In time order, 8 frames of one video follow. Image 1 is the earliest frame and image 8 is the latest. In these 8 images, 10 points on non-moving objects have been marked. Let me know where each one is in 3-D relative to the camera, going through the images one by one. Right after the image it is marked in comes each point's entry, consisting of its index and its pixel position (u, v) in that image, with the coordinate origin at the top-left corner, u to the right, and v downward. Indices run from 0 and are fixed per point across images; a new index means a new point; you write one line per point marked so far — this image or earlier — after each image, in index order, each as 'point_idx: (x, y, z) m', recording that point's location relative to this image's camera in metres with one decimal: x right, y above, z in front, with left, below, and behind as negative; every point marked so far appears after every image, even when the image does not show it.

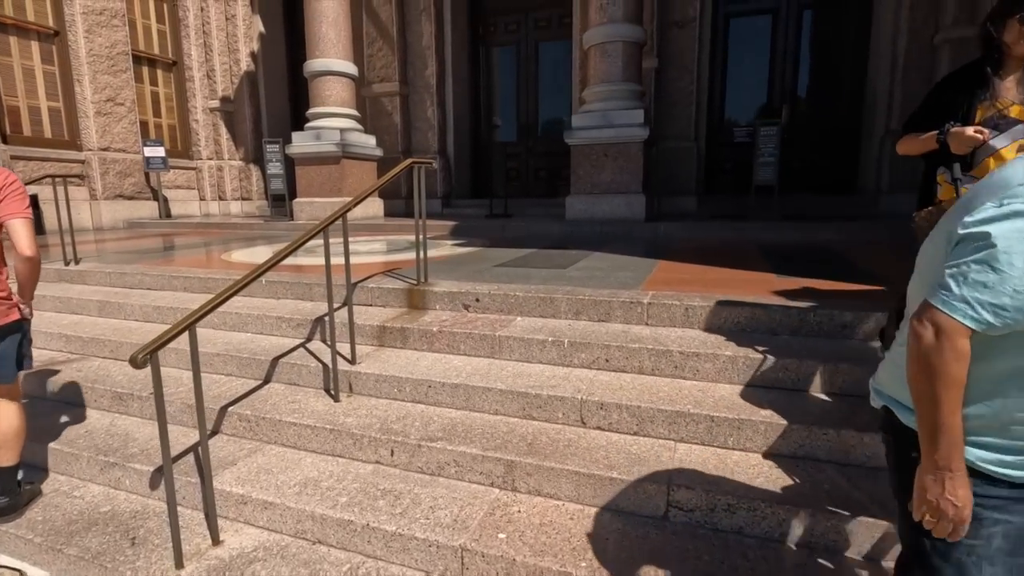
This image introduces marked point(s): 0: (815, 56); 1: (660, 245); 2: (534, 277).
0: (+5.3, +4.0, +9.4) m
1: (+1.8, +0.5, +6.5) m
2: (+0.2, +0.1, +4.0) m
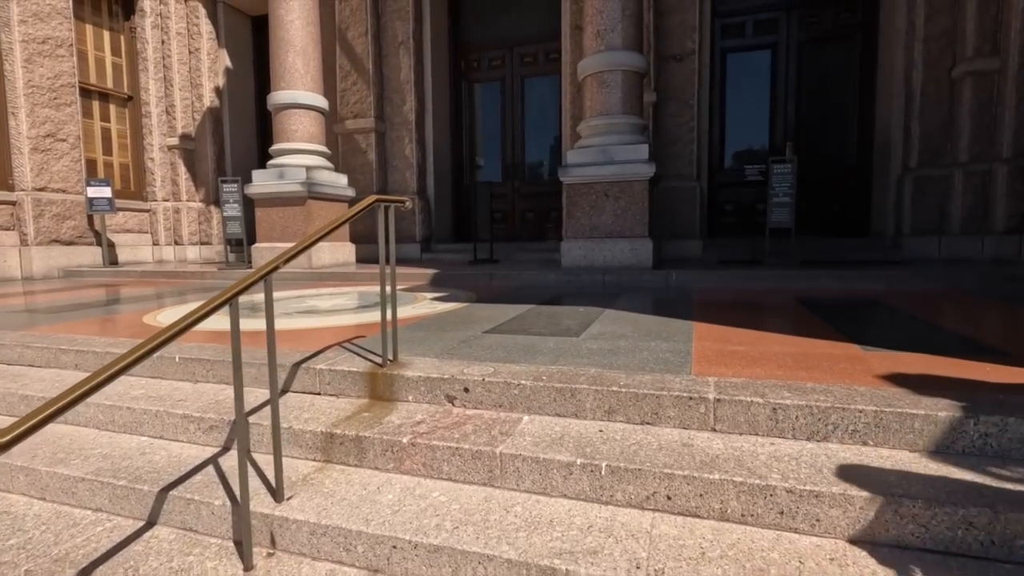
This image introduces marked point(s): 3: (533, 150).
0: (+5.1, +3.2, +8.9) m
1: (+1.7, -0.1, +5.6) m
2: (+0.2, -0.4, +3.0) m
3: (+0.4, +2.8, +10.7) m
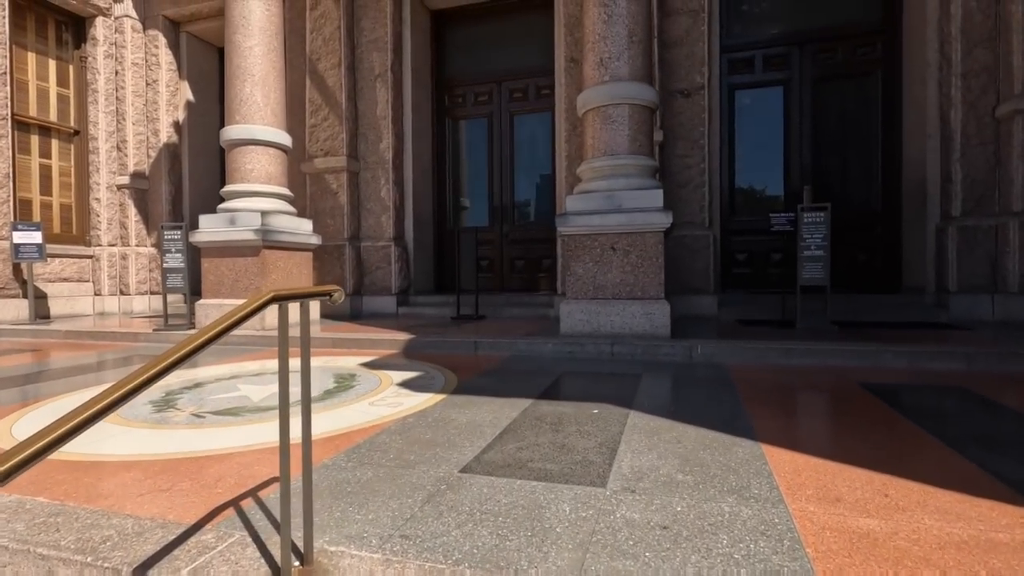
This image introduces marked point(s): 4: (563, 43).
0: (+4.9, +2.3, +8.1) m
1: (+1.6, -0.8, +4.5) m
2: (+0.1, -0.8, +1.8) m
3: (+0.2, +1.8, +9.7) m
4: (+0.7, +3.6, +7.8) m
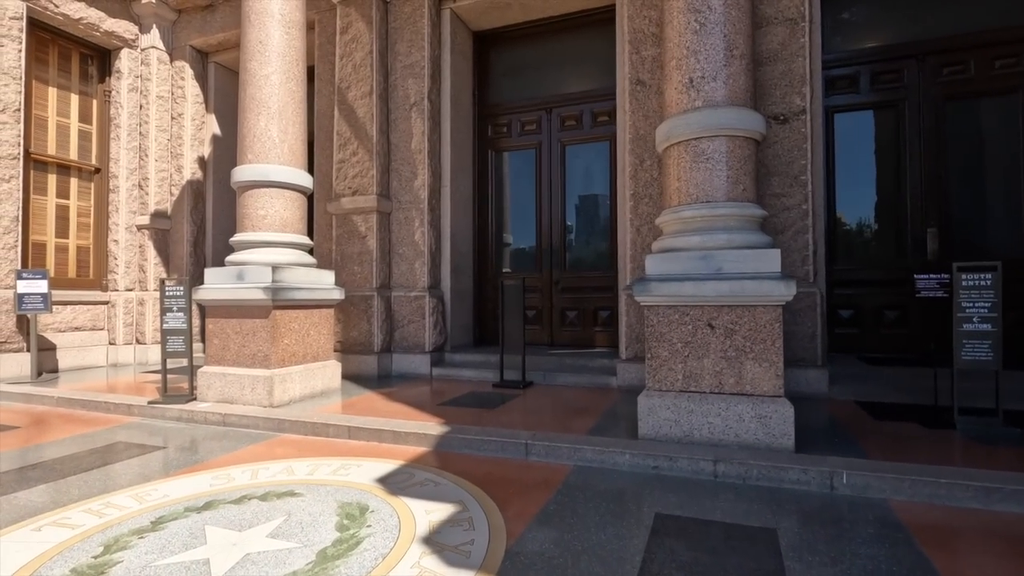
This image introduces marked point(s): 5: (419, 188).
0: (+5.6, +1.5, +6.5) m
1: (+2.0, -1.4, +3.0) m
2: (+0.4, -1.4, +0.5) m
3: (+1.0, +0.9, +8.5) m
4: (+1.4, +2.8, +6.6) m
5: (-1.4, +1.5, +7.9) m
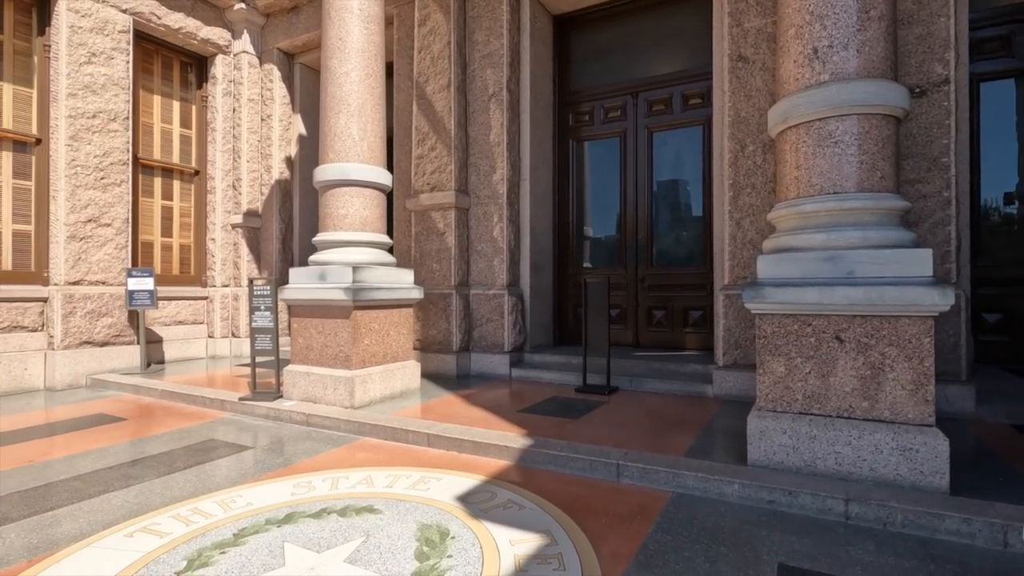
0: (+6.5, +1.5, +5.3) m
1: (+2.5, -1.5, +2.4) m
2: (+0.5, -1.5, +0.1) m
3: (+2.2, +0.9, +7.9) m
4: (+2.4, +2.8, +5.9) m
5: (-0.2, +1.5, +7.6) m
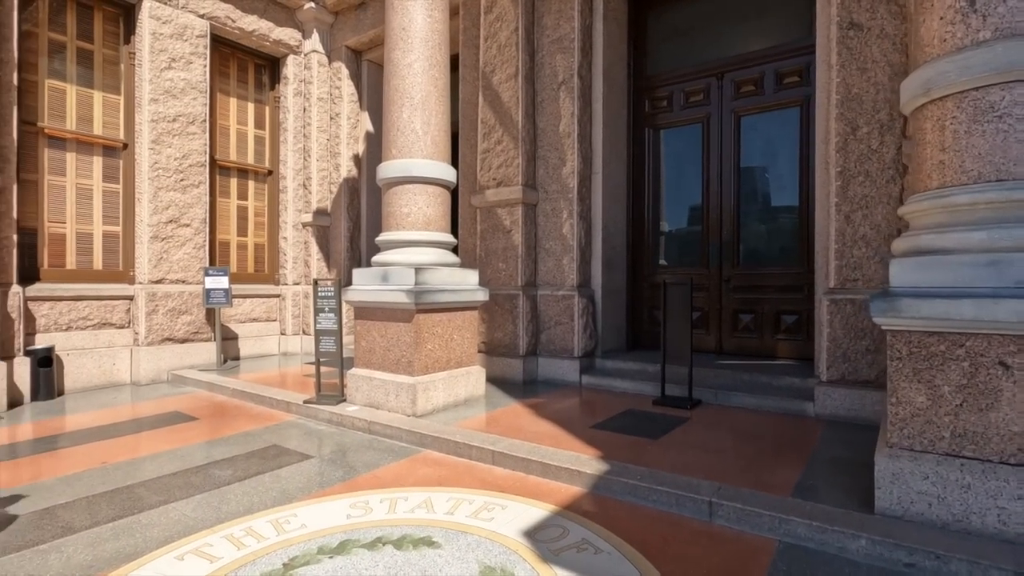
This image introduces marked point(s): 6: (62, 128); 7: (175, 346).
0: (+7.1, +1.4, +4.0) m
1: (+2.7, -1.5, +1.6) m
2: (+0.5, -1.6, -0.4) m
3: (+3.2, +0.9, +7.1) m
4: (+3.1, +2.7, +5.1) m
5: (+0.7, +1.5, +7.1) m
6: (-6.4, +2.3, +7.6) m
7: (-5.2, -0.9, +8.3) m
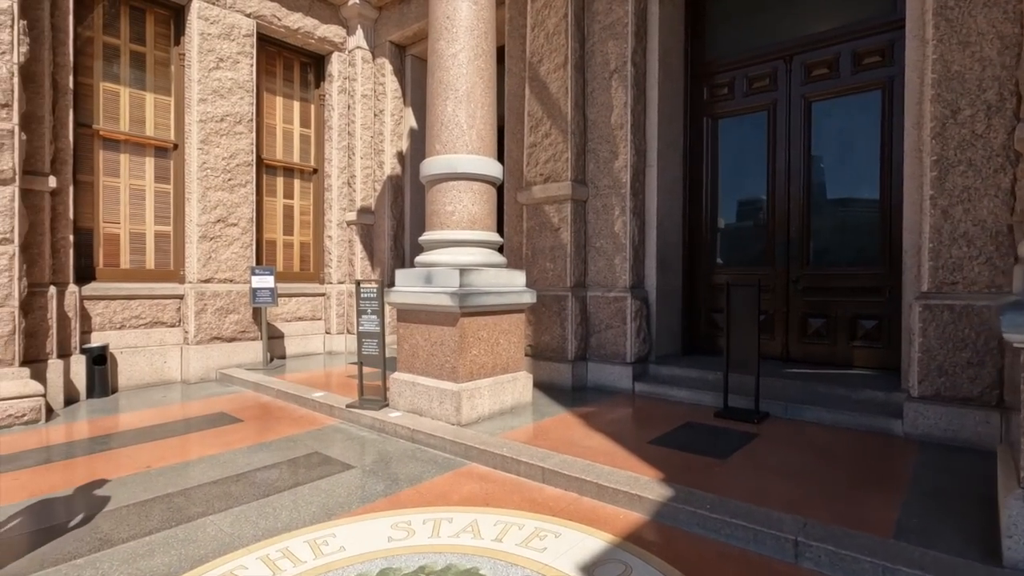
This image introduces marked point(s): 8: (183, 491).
0: (+7.5, +1.4, +3.1) m
1: (+2.9, -1.6, +1.1) m
2: (+0.5, -1.6, -0.7) m
3: (+3.8, +0.9, +6.5) m
4: (+3.5, +2.7, +4.5) m
5: (+1.3, +1.5, +6.7) m
6: (-5.7, +2.3, +7.7) m
7: (-4.5, -0.9, +8.4) m
8: (-2.5, -1.5, +4.0) m
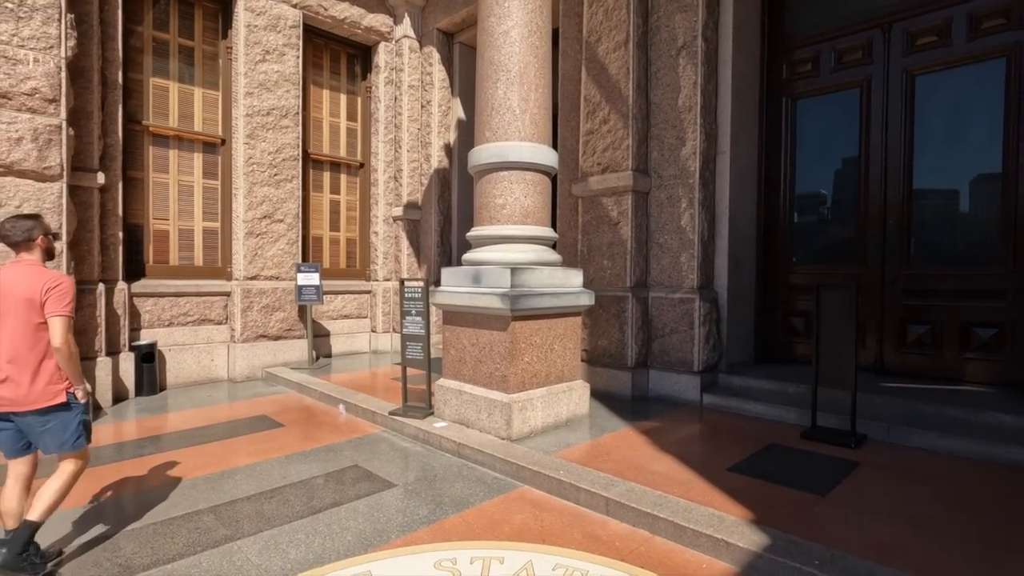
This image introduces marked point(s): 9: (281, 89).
0: (+7.8, +1.3, +1.9) m
1: (+3.0, -1.7, +0.3) m
2: (+0.5, -1.7, -1.3) m
3: (+4.4, +0.9, +5.6) m
4: (+4.0, +2.7, +3.6) m
5: (+2.0, +1.5, +6.0) m
6: (-5.0, +2.3, +7.7) m
7: (-3.7, -0.9, +8.2) m
8: (-2.1, -1.5, +3.7) m
9: (-3.6, +3.1, +8.3) m
